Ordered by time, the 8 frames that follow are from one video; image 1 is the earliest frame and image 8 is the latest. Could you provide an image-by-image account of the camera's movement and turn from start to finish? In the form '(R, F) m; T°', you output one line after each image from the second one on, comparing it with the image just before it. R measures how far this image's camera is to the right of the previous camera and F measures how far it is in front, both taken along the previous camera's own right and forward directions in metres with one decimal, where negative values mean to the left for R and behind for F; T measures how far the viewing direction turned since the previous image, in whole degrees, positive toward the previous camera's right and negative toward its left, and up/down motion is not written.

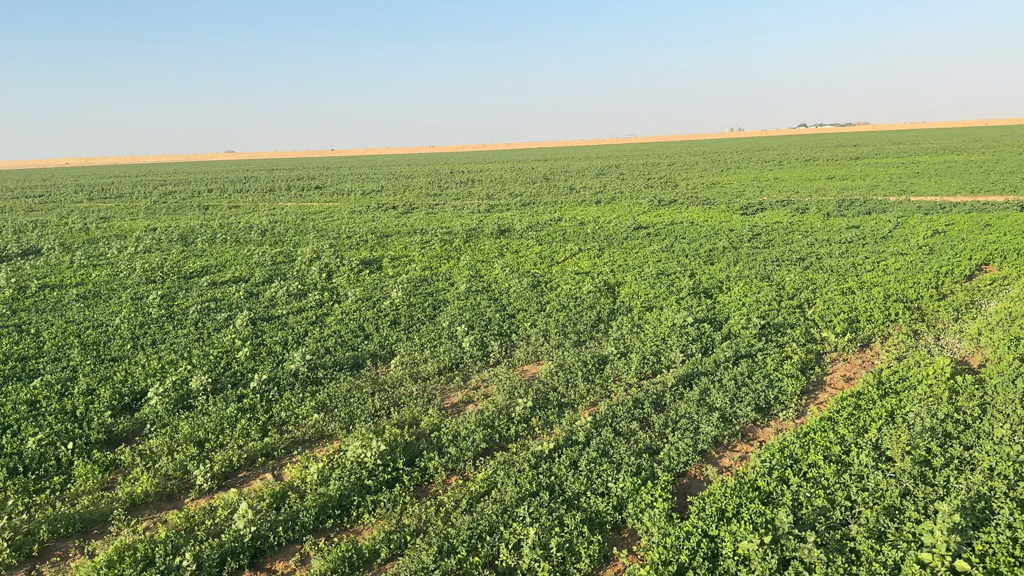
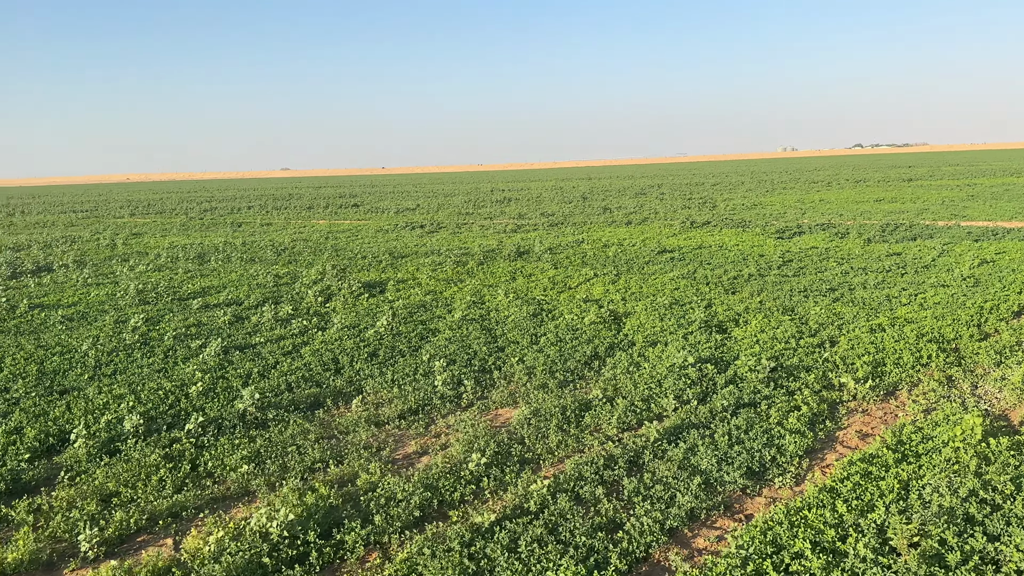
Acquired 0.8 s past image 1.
(+0.7, +0.9) m; -3°
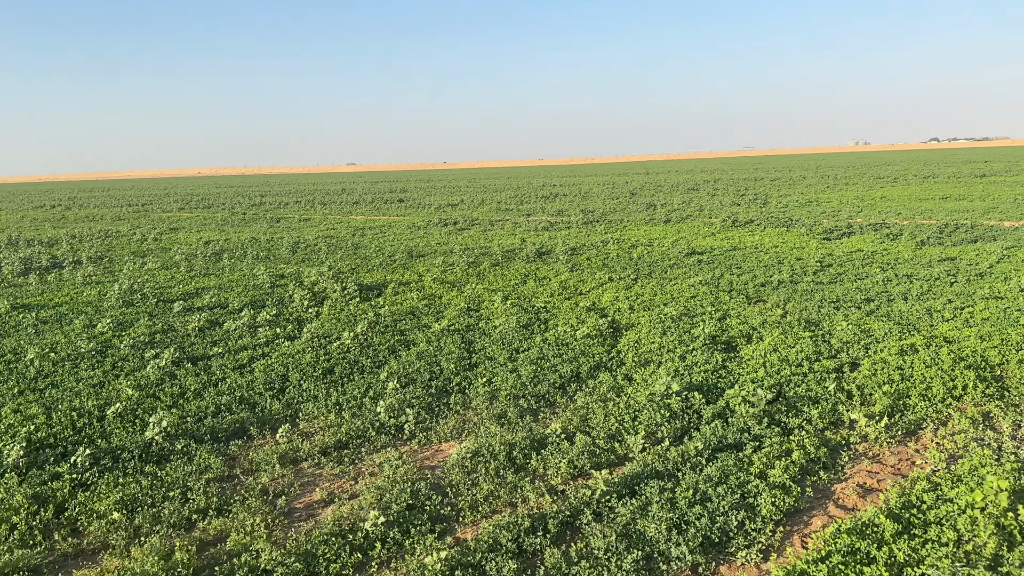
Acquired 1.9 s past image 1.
(+1.0, +1.1) m; -4°
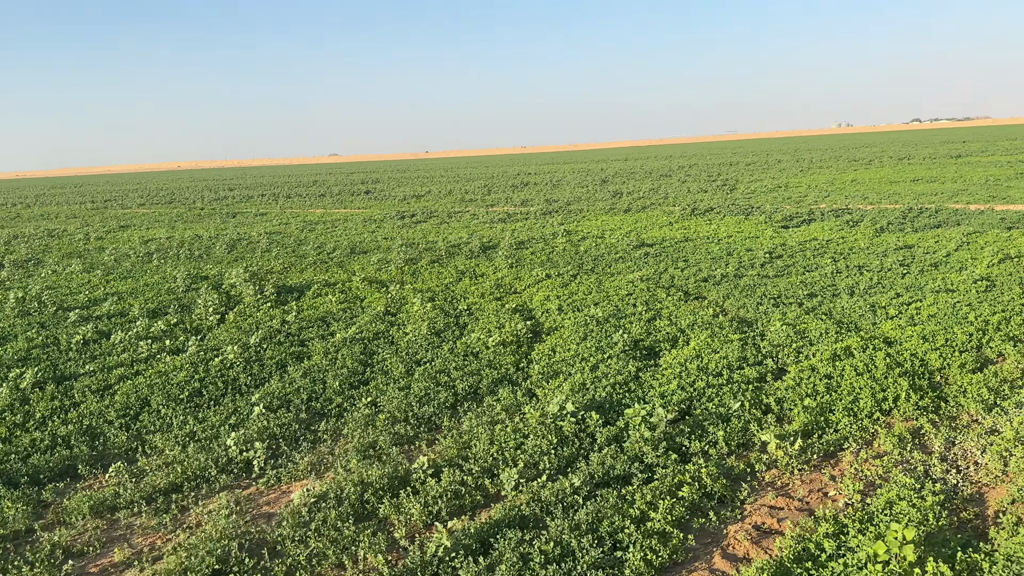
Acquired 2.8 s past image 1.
(+0.9, +0.9) m; +1°
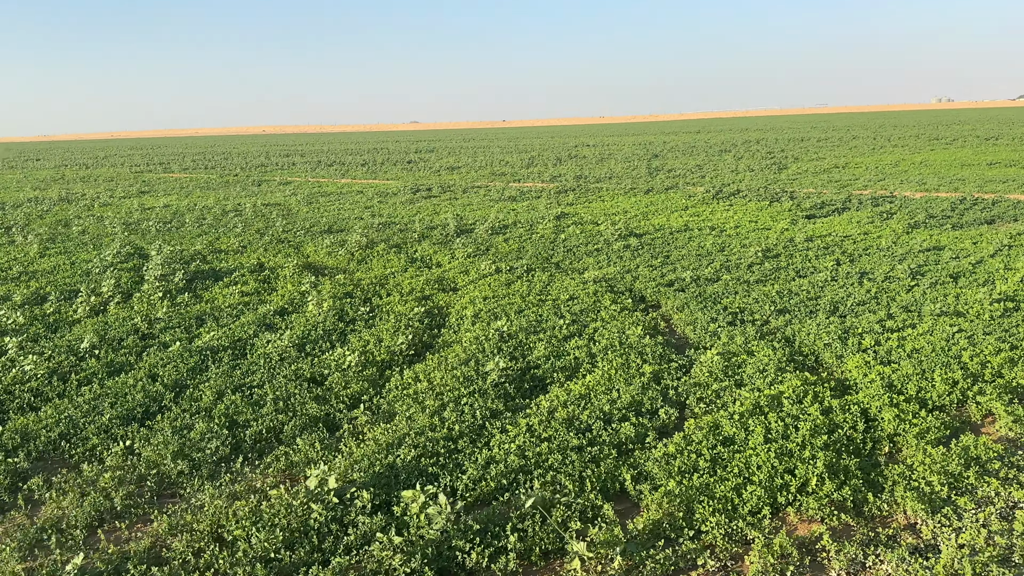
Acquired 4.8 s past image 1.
(+2.0, +1.9) m; -5°
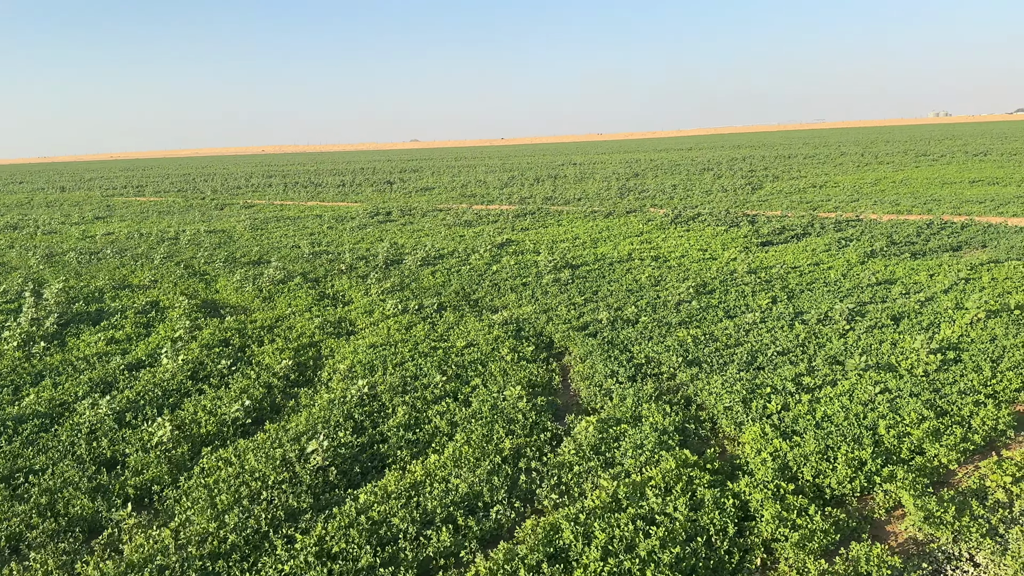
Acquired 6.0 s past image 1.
(+1.3, +1.1) m; 0°
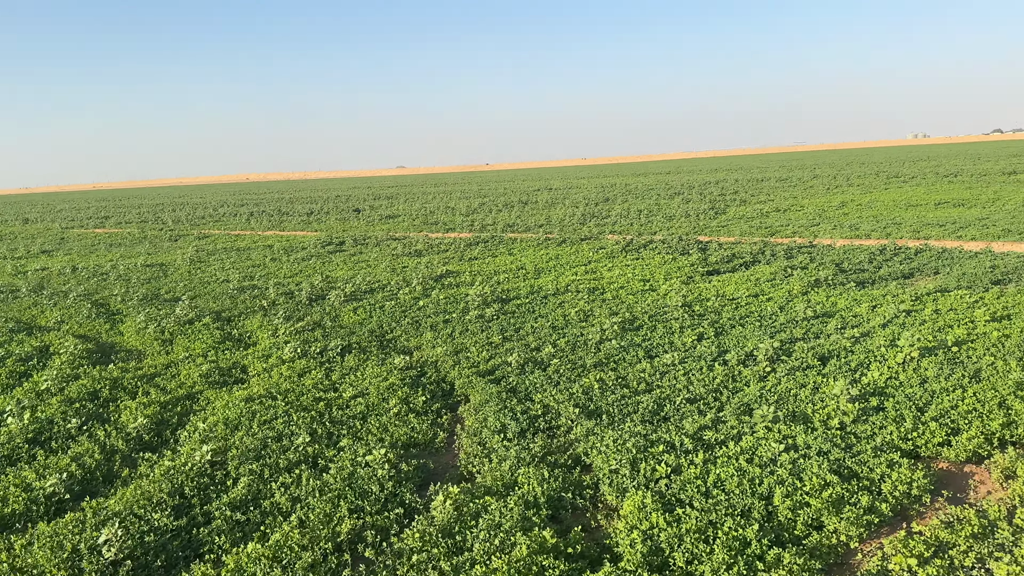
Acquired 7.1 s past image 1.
(+1.0, +0.8) m; +1°
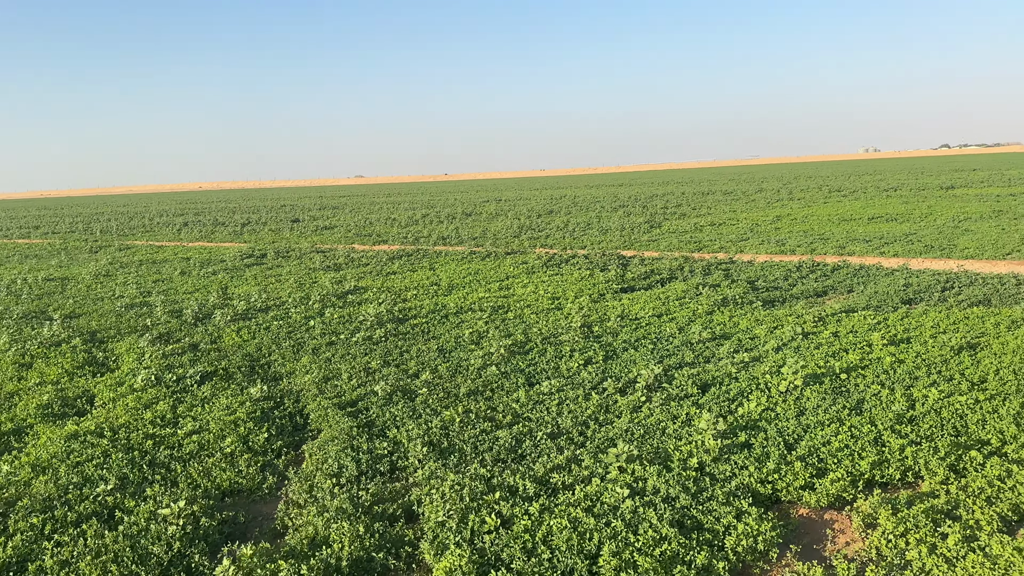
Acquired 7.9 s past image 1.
(+1.0, +0.6) m; +3°
